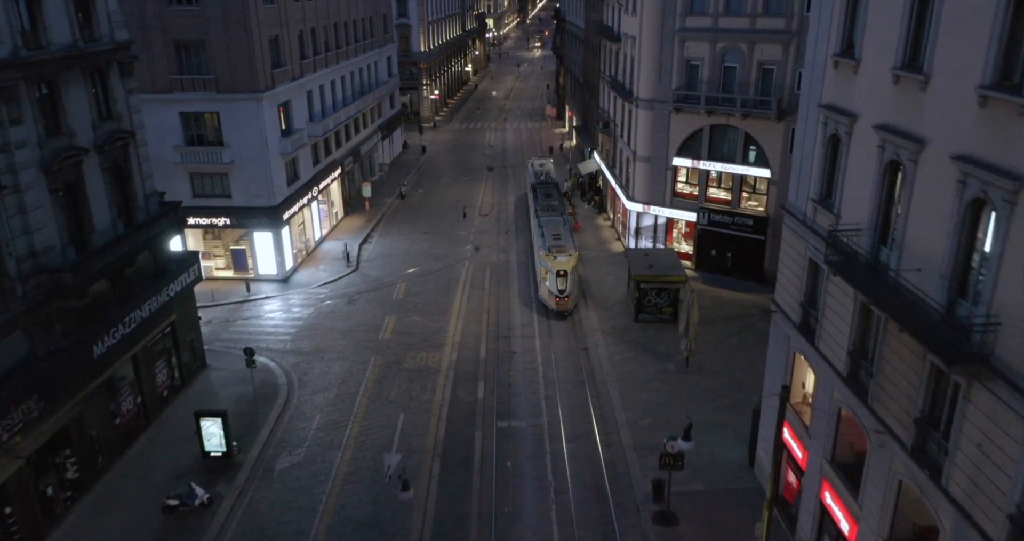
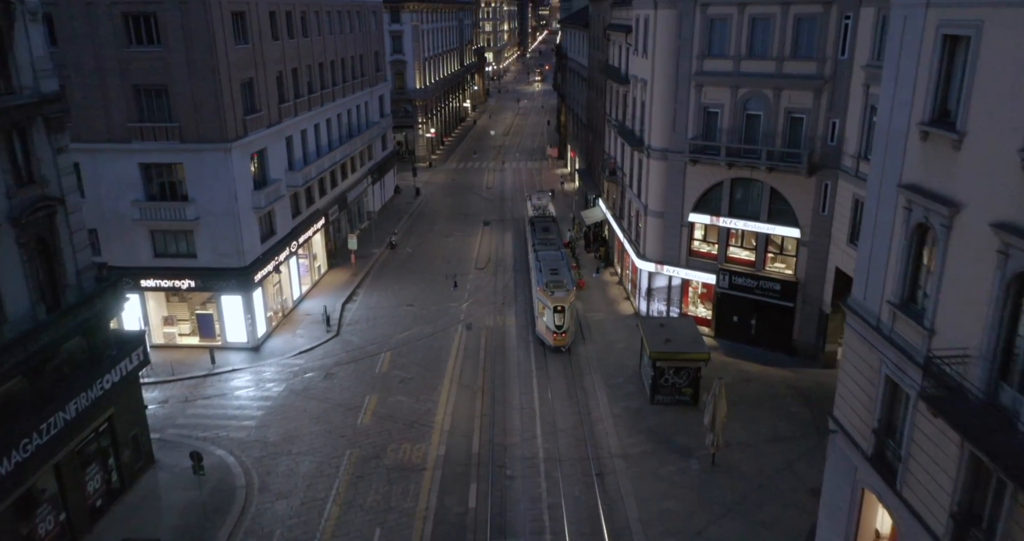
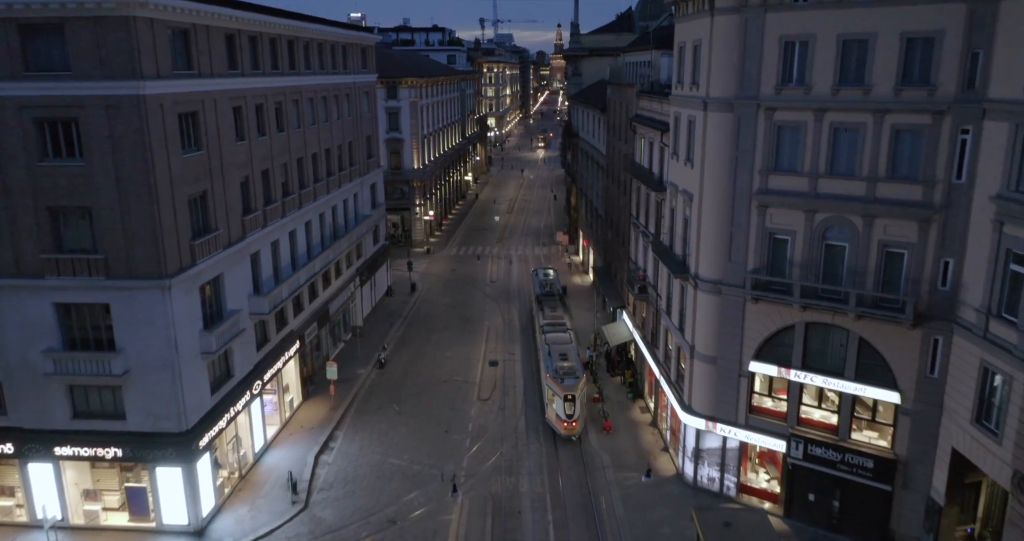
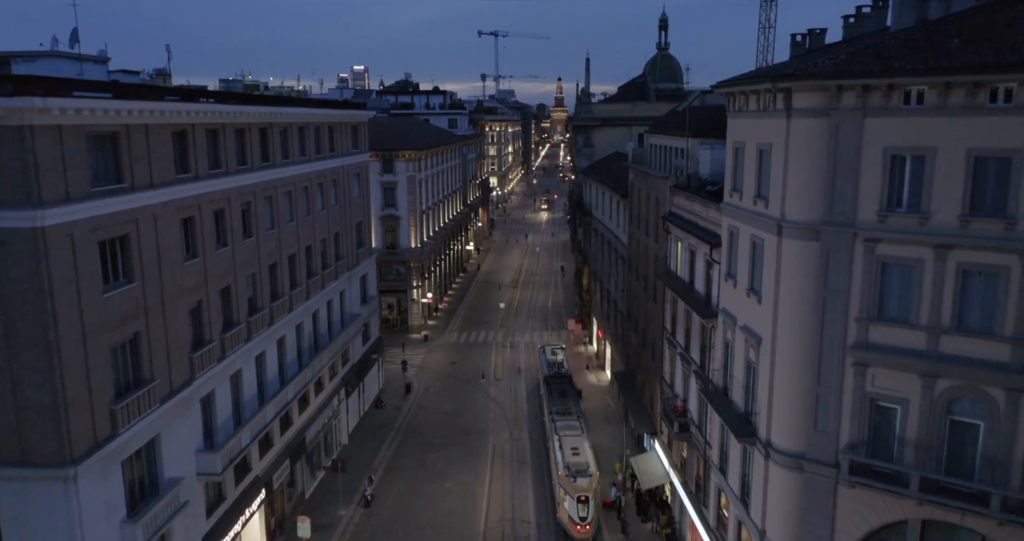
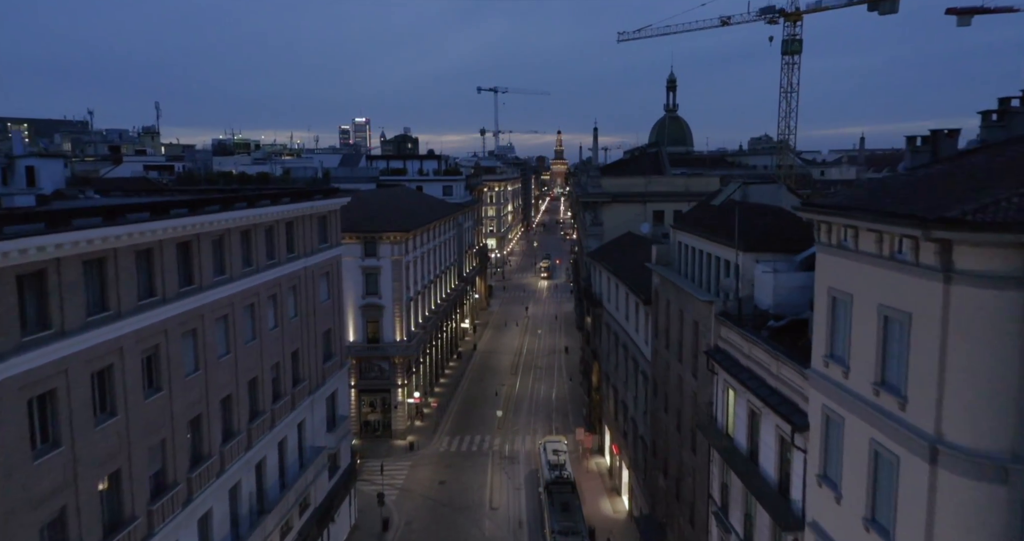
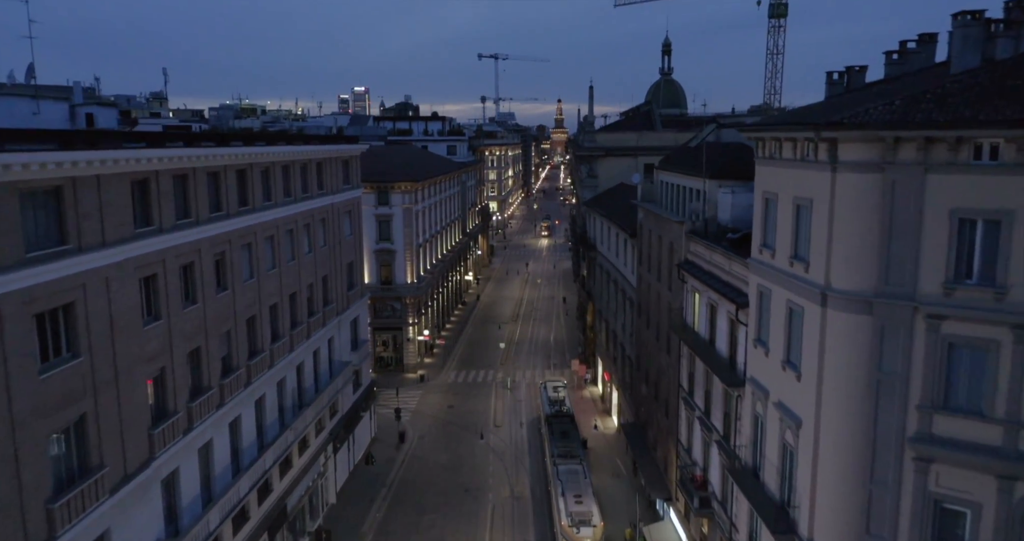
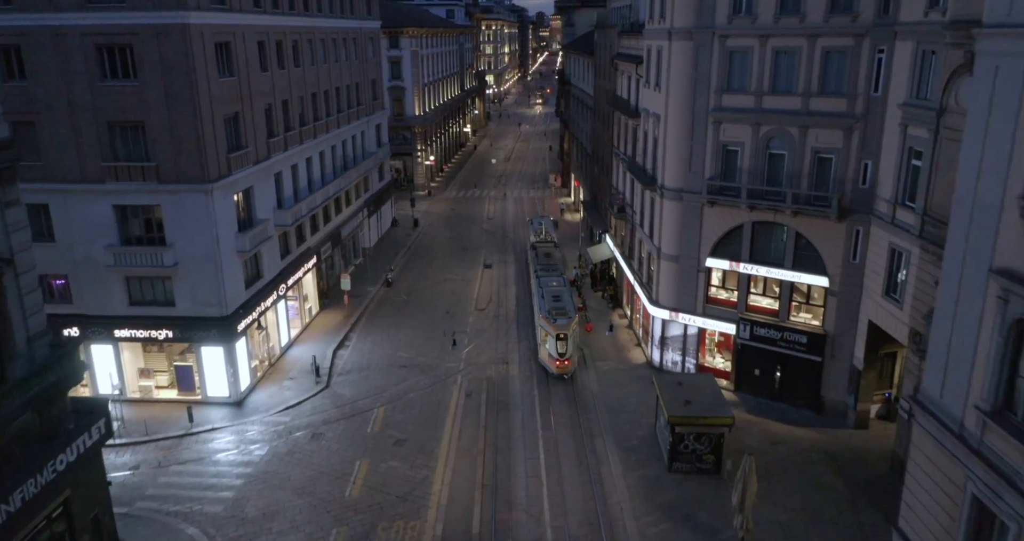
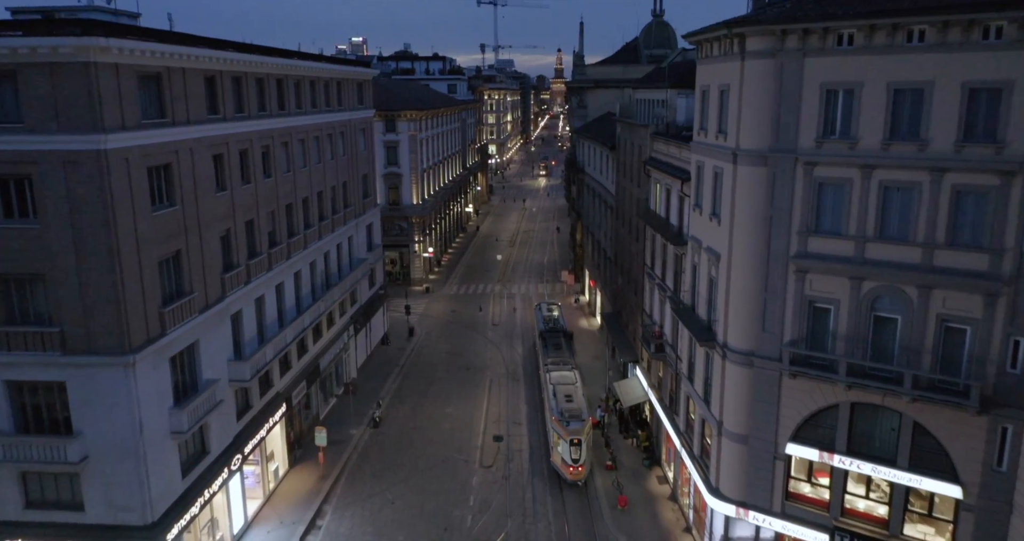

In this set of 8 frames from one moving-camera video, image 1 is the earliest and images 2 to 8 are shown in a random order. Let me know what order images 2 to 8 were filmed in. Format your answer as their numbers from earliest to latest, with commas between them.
2, 7, 3, 8, 4, 6, 5
